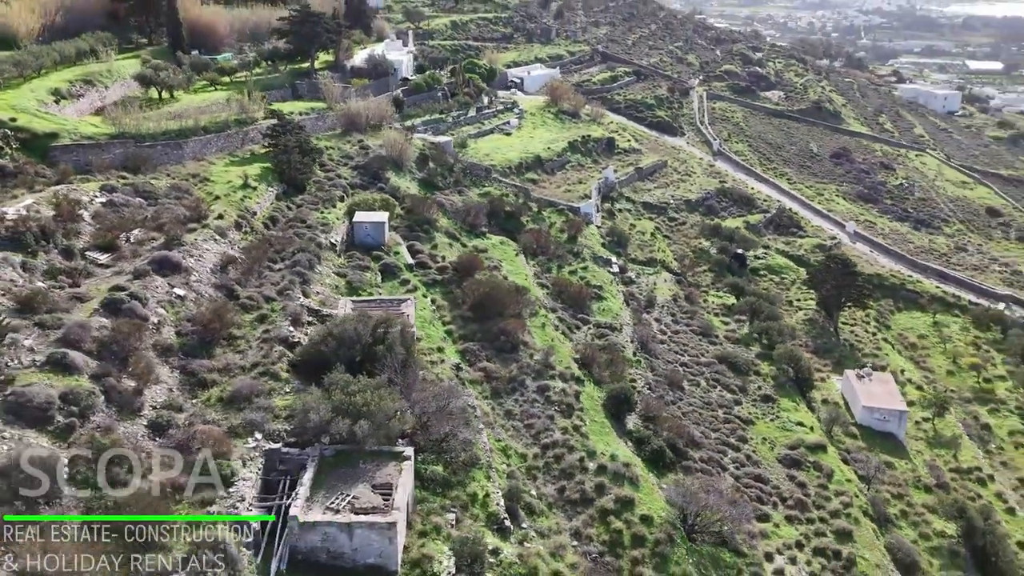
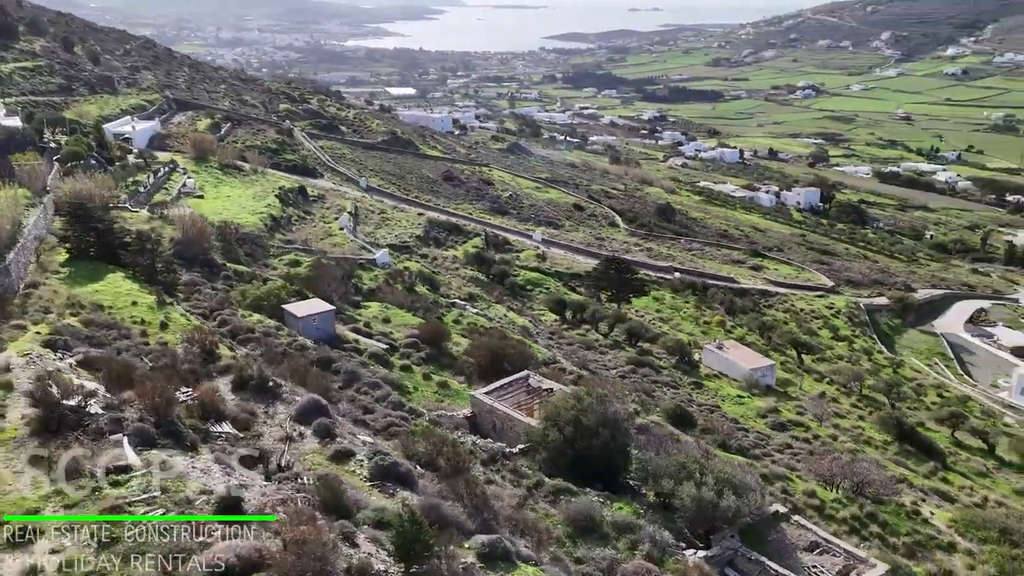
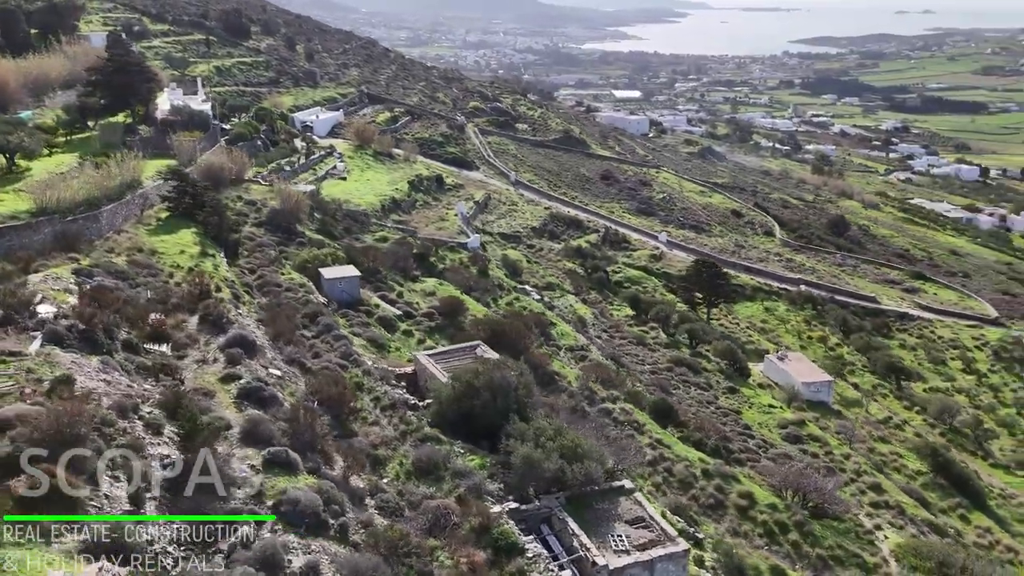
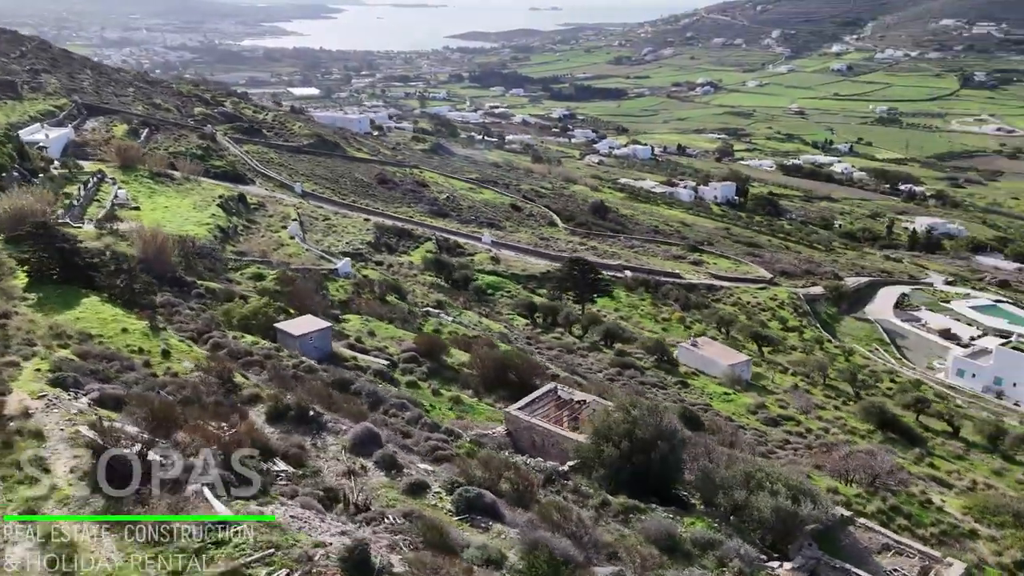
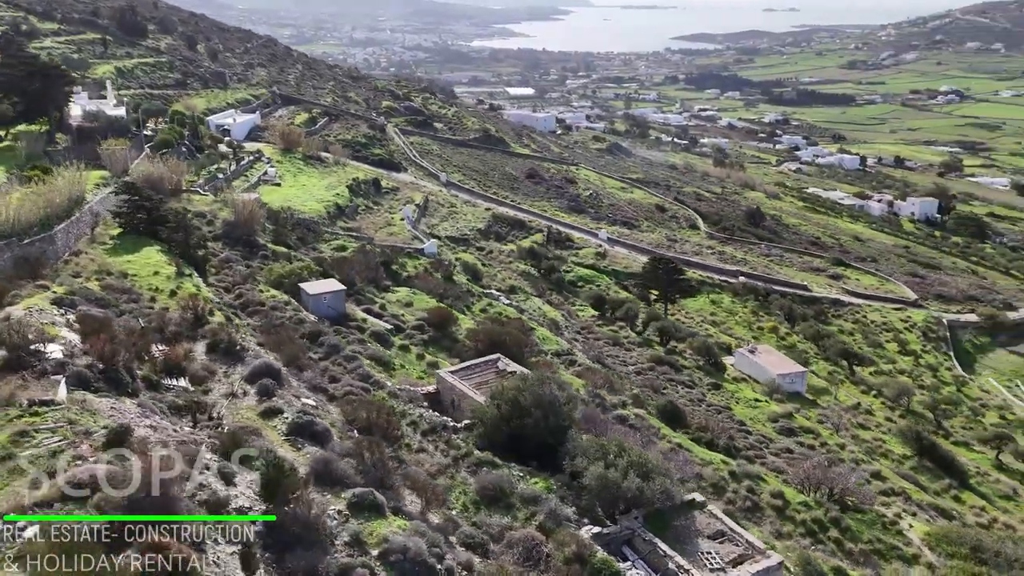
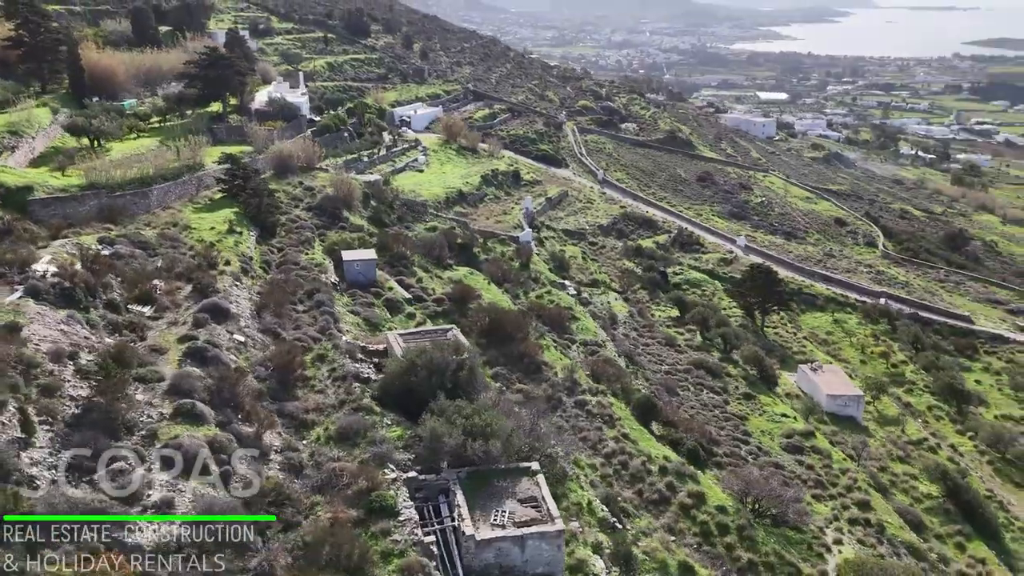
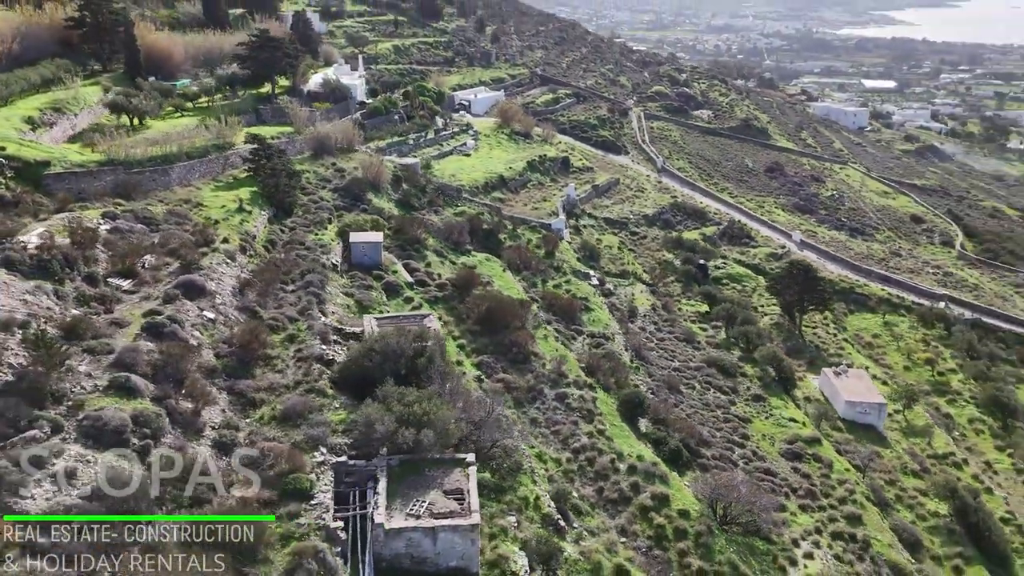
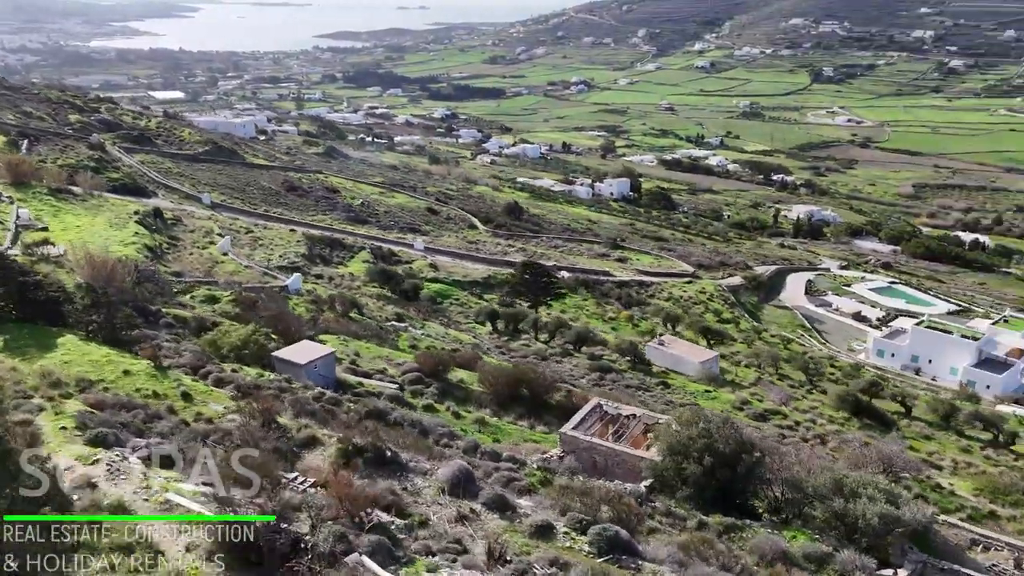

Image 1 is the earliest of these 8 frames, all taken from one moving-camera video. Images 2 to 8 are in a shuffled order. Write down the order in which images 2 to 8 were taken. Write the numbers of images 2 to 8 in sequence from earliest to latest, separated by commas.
7, 6, 3, 5, 2, 4, 8
